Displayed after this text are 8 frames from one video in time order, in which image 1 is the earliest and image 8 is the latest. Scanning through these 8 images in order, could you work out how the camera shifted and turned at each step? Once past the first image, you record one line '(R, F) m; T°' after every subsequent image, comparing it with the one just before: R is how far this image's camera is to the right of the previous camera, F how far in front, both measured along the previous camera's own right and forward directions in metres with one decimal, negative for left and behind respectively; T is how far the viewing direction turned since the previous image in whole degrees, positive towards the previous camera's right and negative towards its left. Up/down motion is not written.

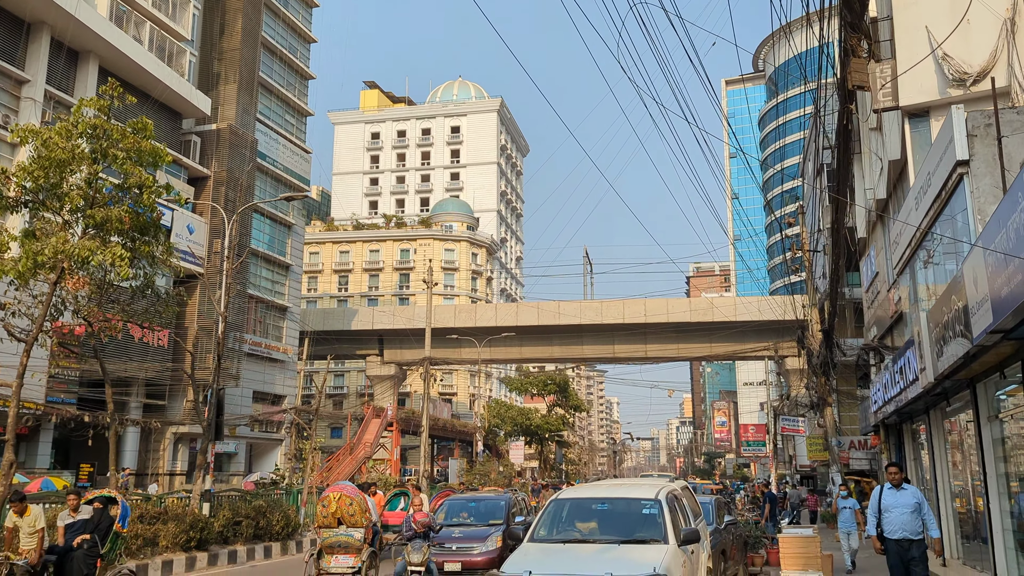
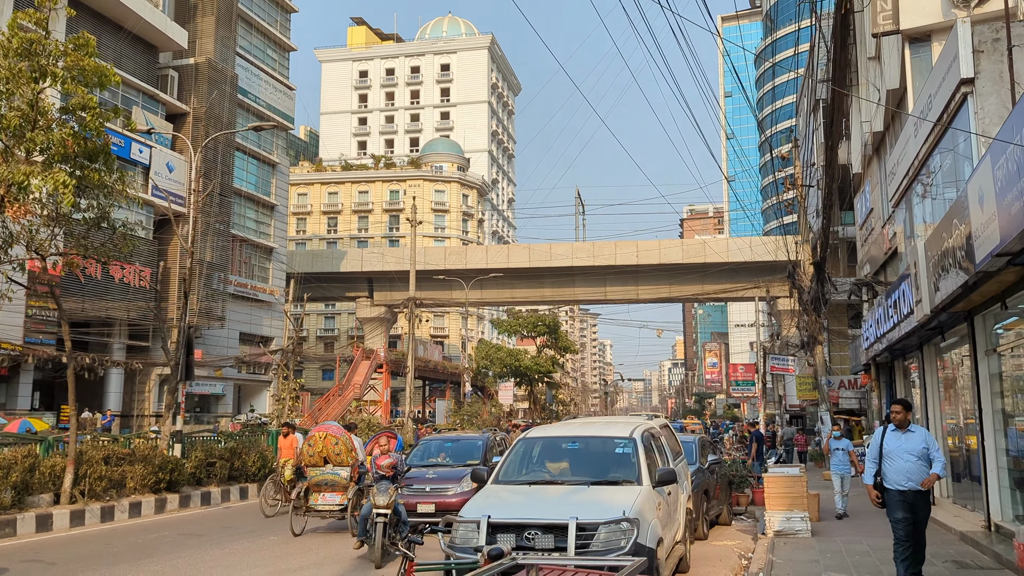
(+0.2, +0.6) m; 0°
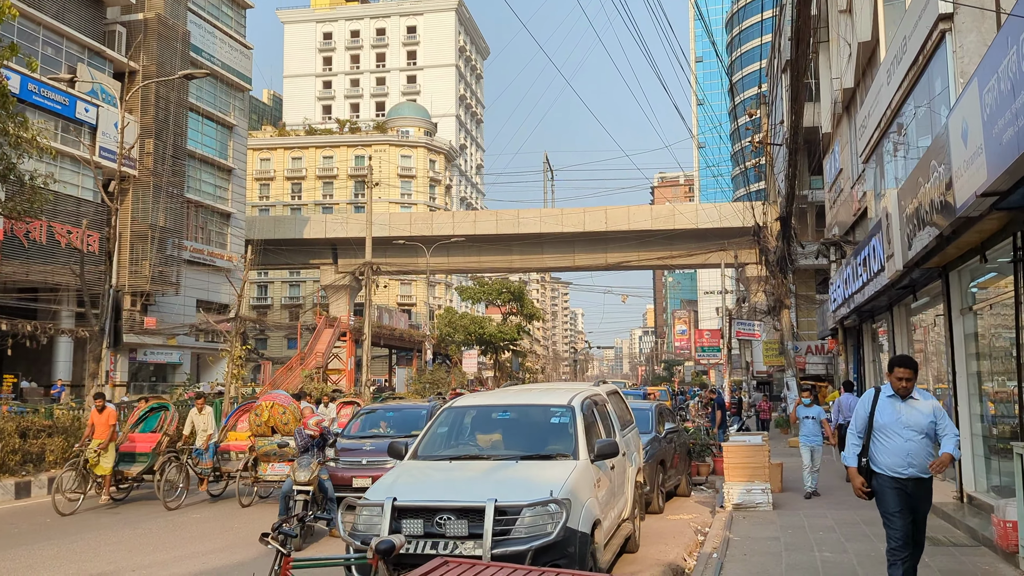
(+0.4, +0.8) m; +2°
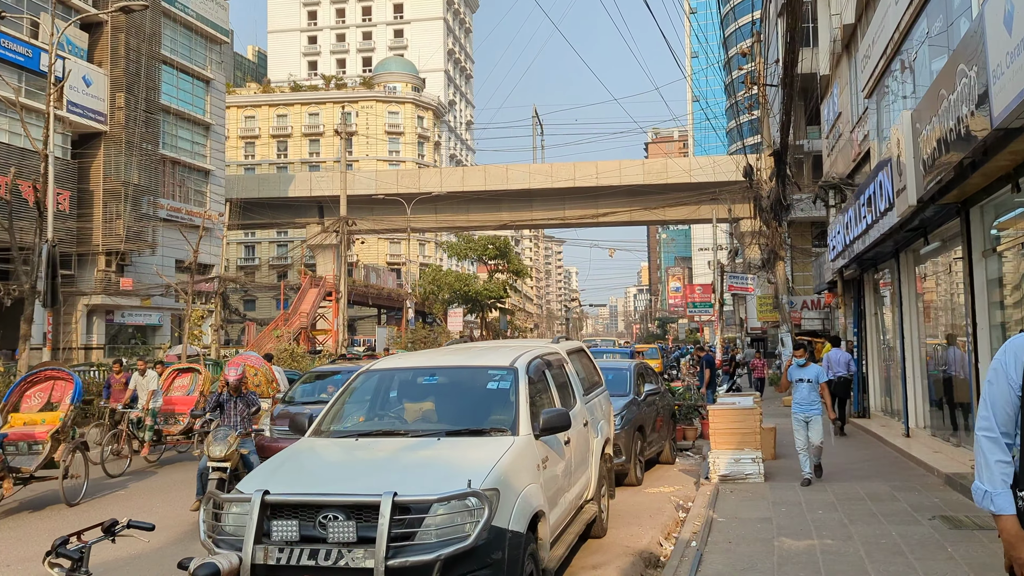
(+0.4, +1.2) m; 0°
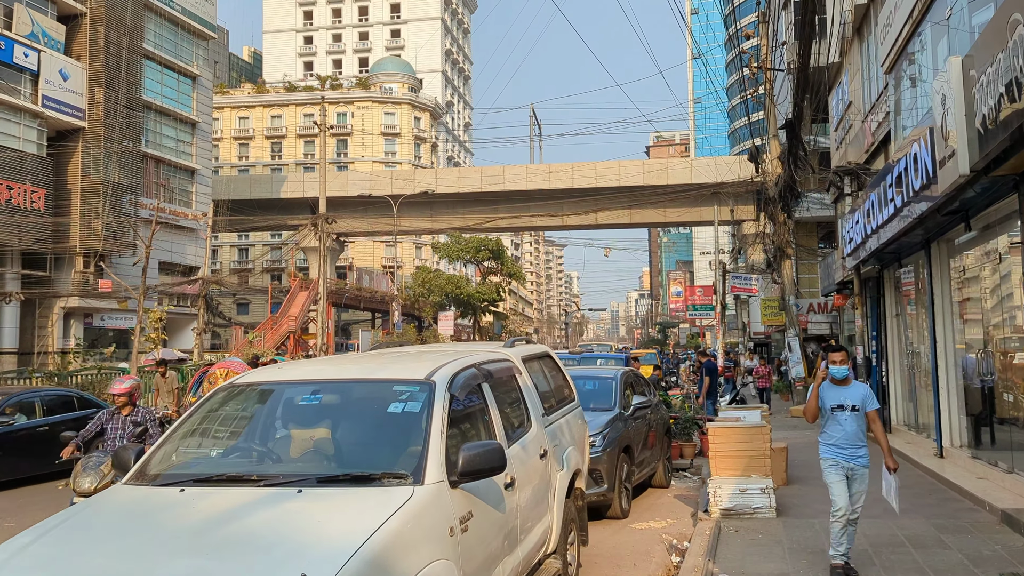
(+0.4, +1.4) m; 0°
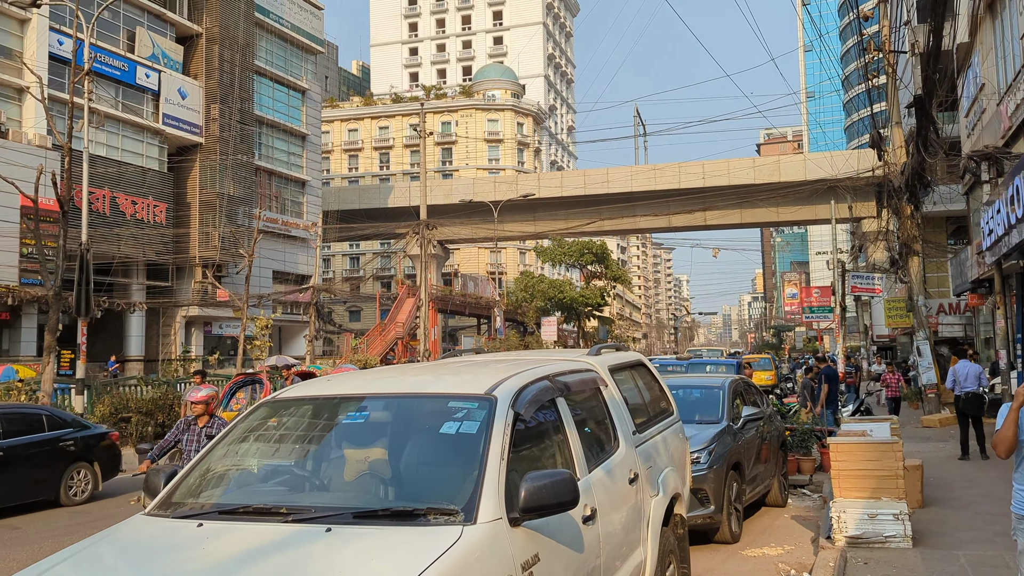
(+0.1, +0.5) m; -8°
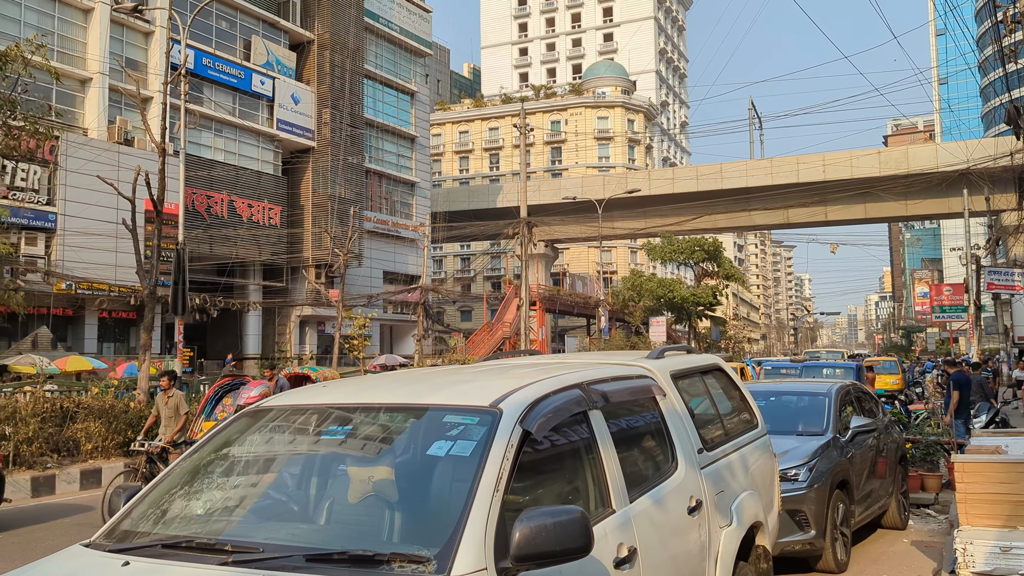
(+0.3, +0.5) m; -8°
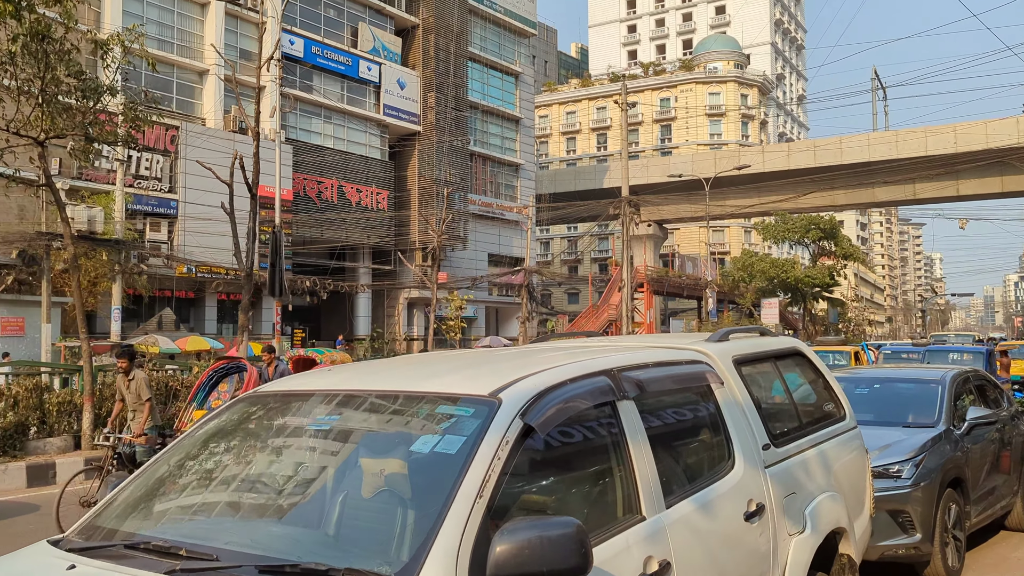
(+0.3, +0.3) m; -8°
